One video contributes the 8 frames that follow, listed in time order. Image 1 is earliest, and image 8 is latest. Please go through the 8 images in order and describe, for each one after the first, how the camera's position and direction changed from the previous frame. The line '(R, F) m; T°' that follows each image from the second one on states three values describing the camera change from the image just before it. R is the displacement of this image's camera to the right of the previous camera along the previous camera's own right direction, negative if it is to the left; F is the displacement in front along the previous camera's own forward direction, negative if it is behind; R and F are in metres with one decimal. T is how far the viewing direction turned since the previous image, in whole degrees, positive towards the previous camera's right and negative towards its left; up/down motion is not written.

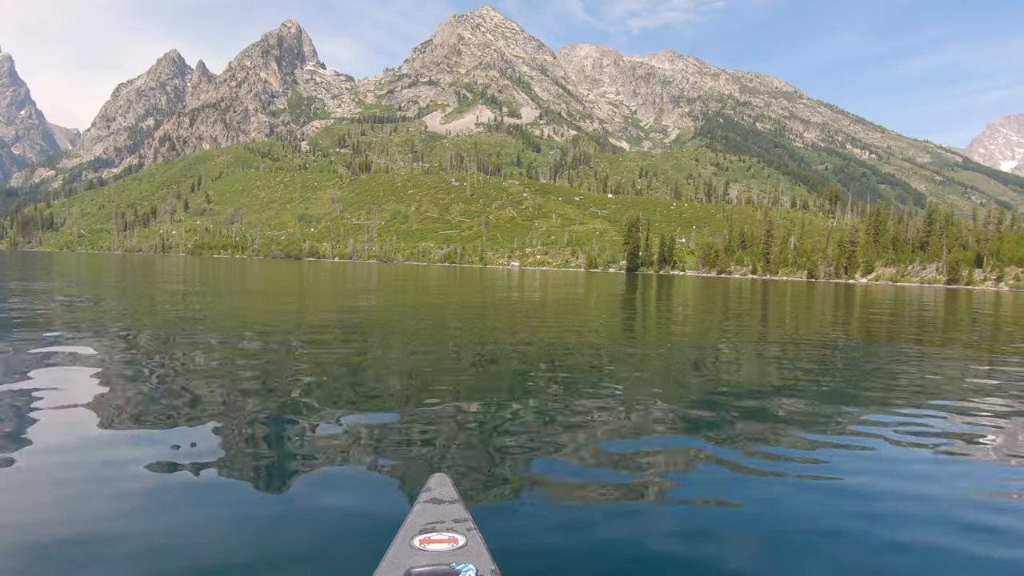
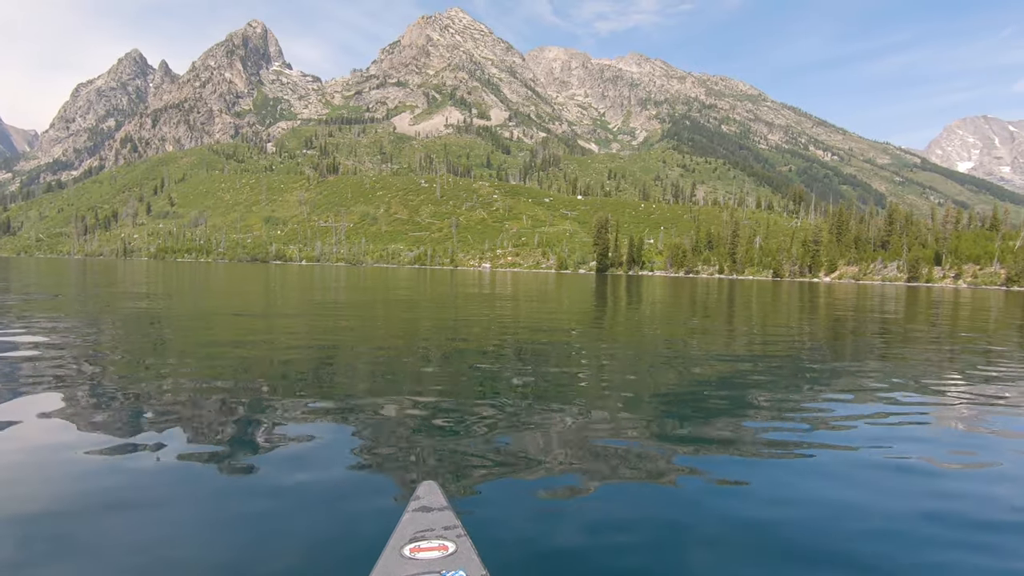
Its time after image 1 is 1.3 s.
(-0.2, +0.1) m; +3°
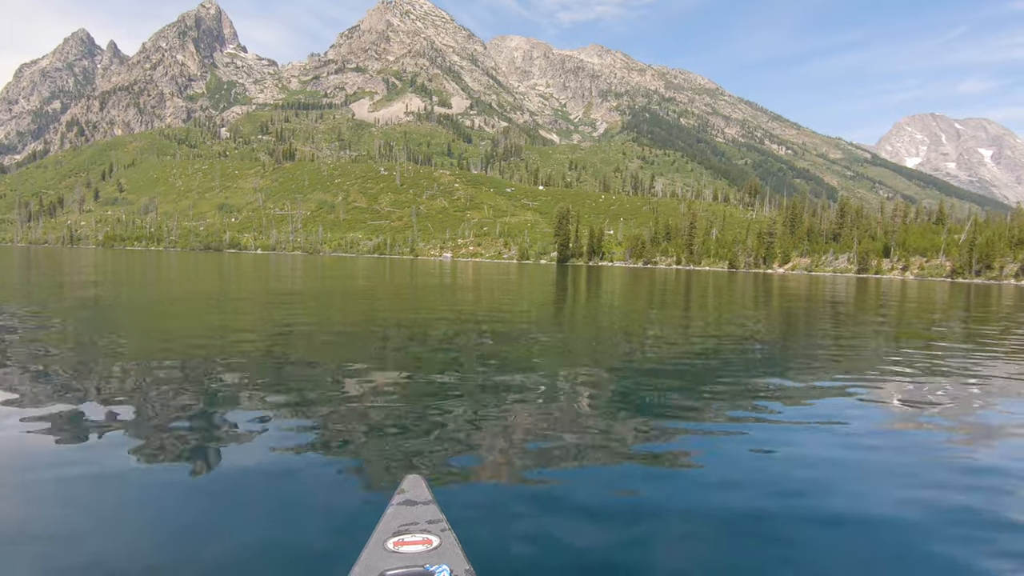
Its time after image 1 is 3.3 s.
(-0.4, +0.2) m; +4°
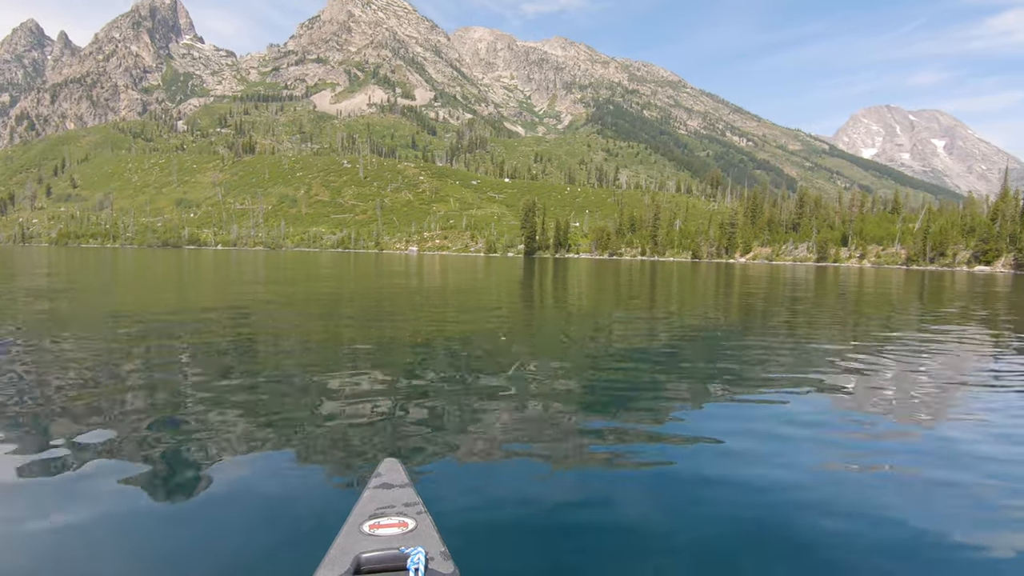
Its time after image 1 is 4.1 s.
(-0.3, 0.0) m; +3°
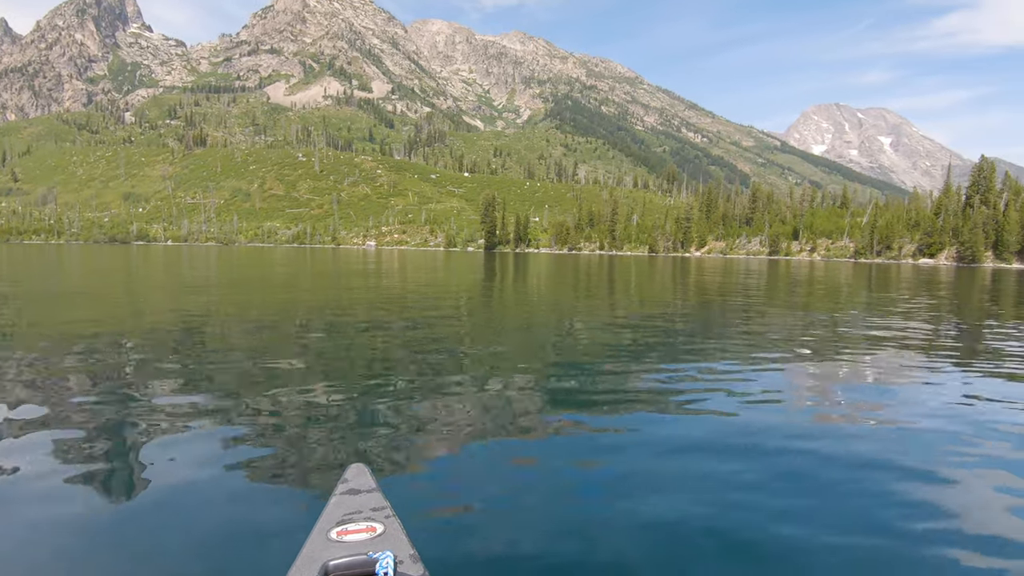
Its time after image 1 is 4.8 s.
(-0.3, -0.1) m; +4°
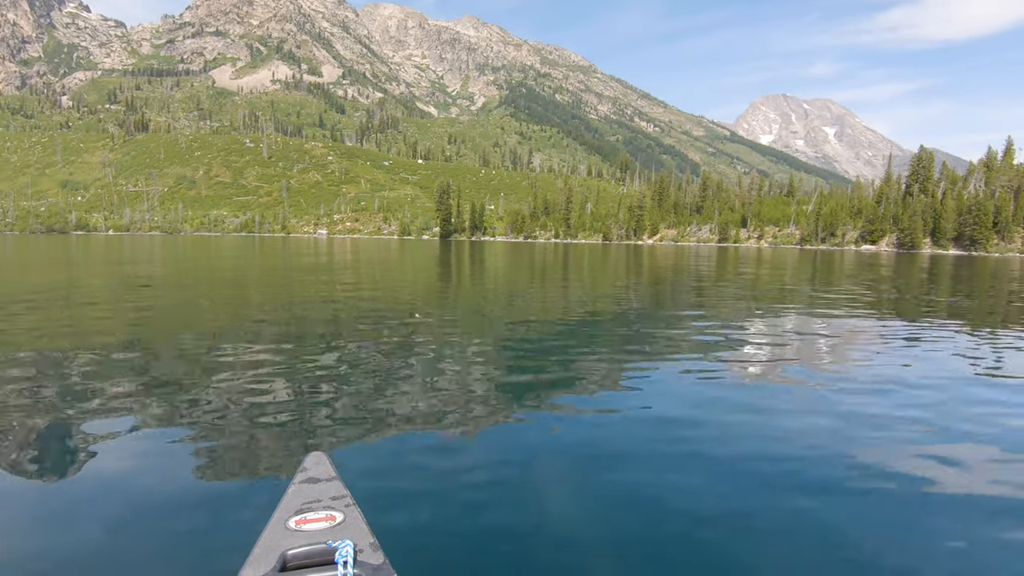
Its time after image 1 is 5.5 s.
(-0.4, -0.3) m; +4°
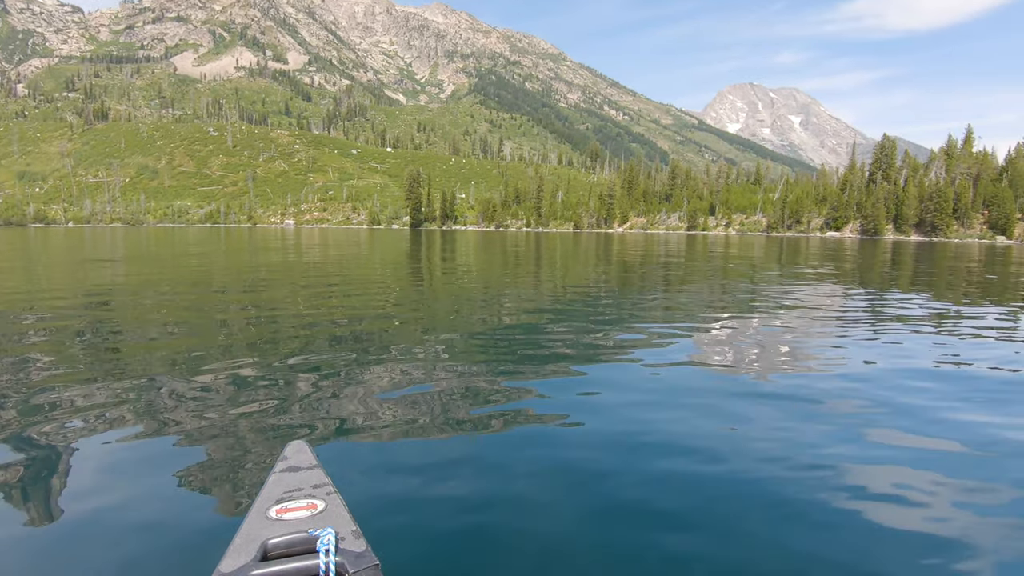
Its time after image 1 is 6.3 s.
(-0.2, -0.2) m; +3°
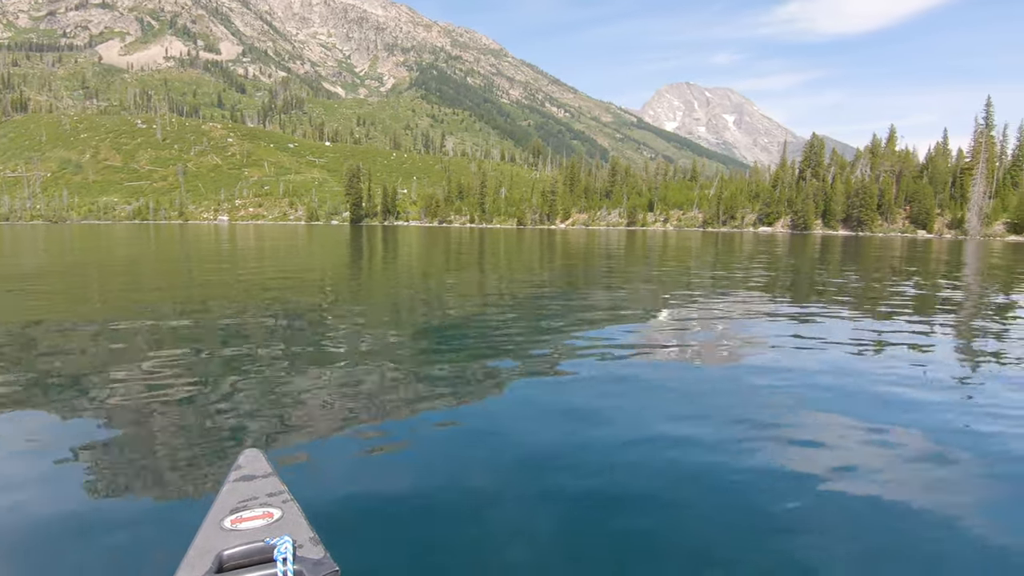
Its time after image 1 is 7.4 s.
(0.0, -0.1) m; +5°
